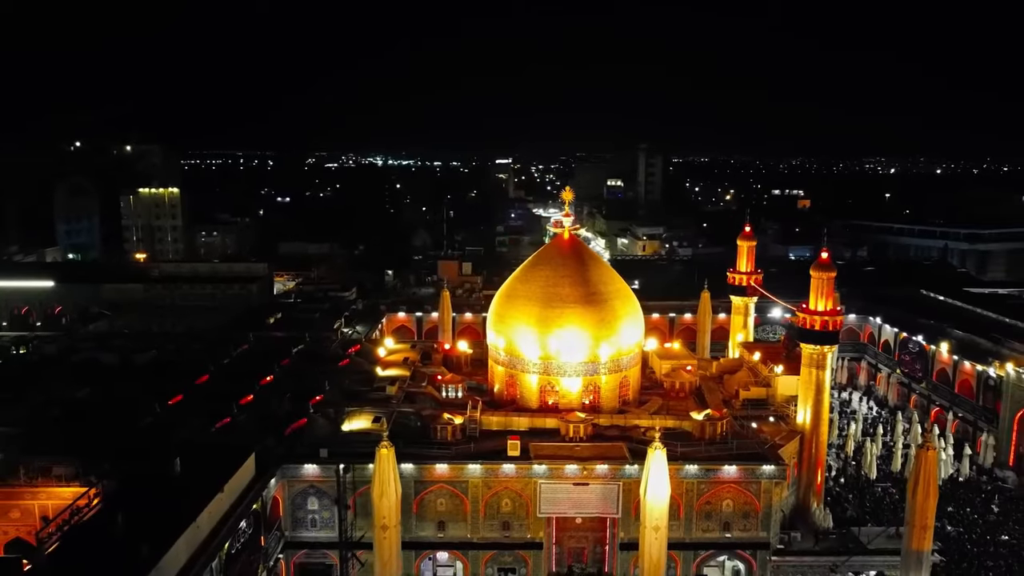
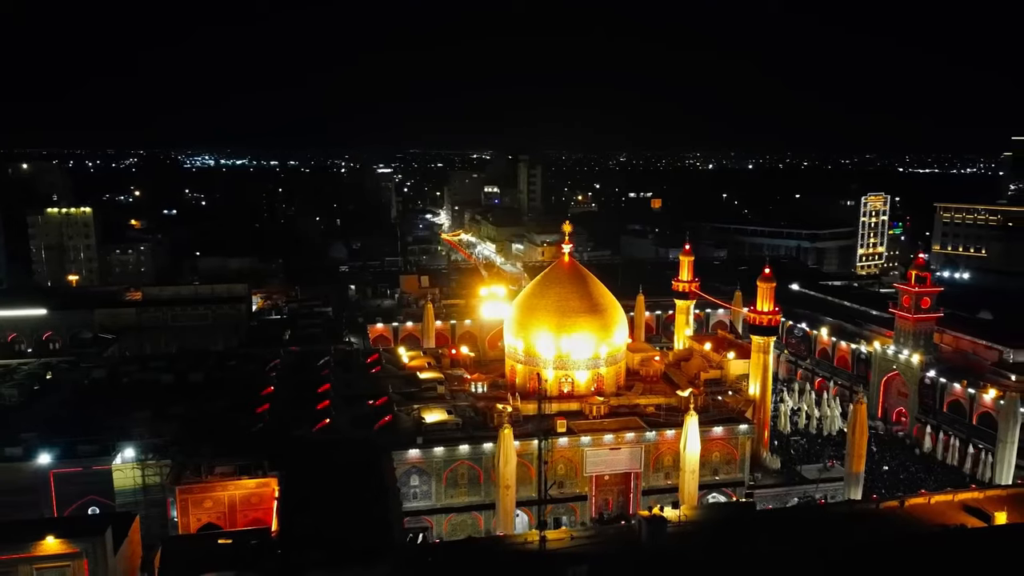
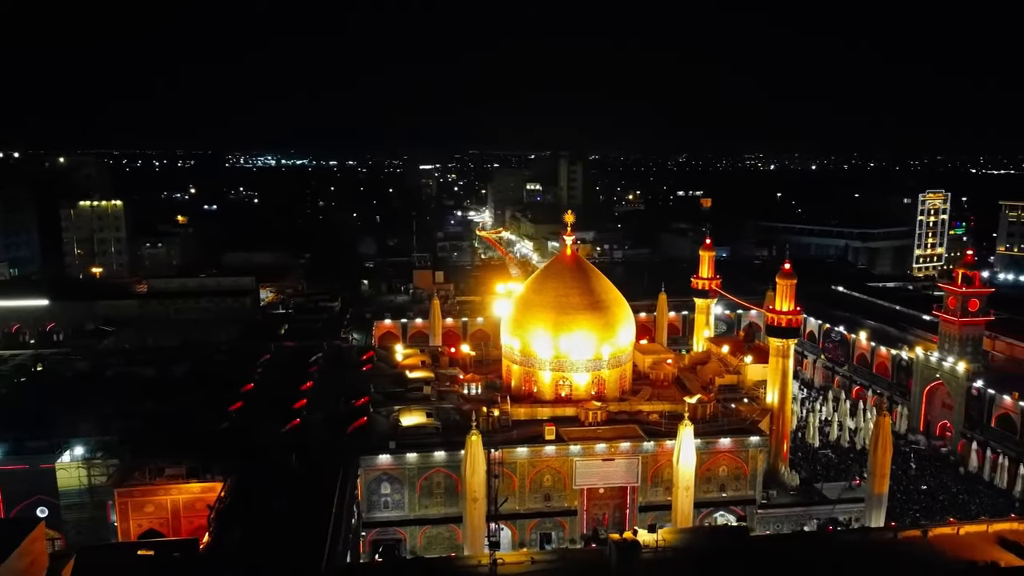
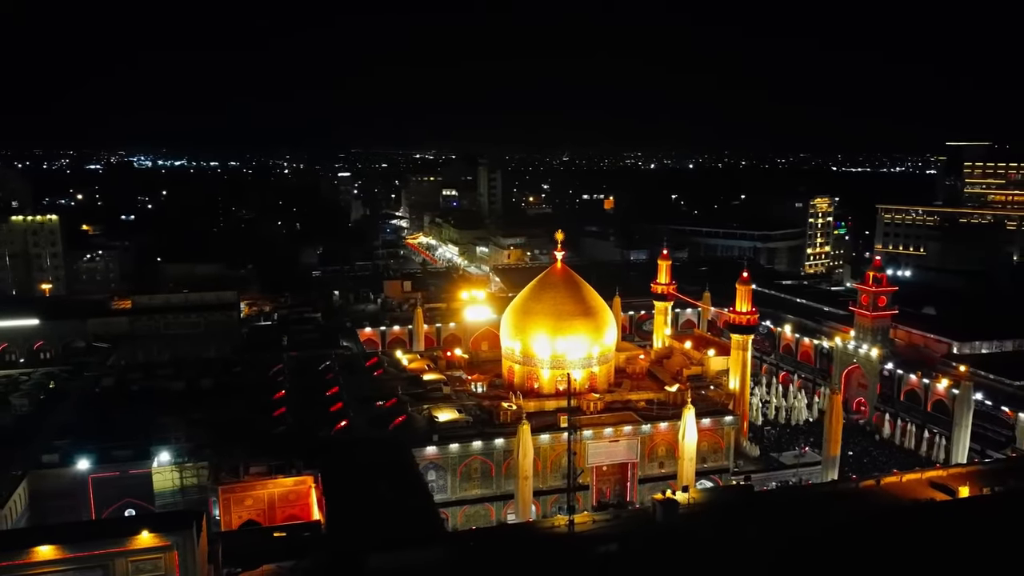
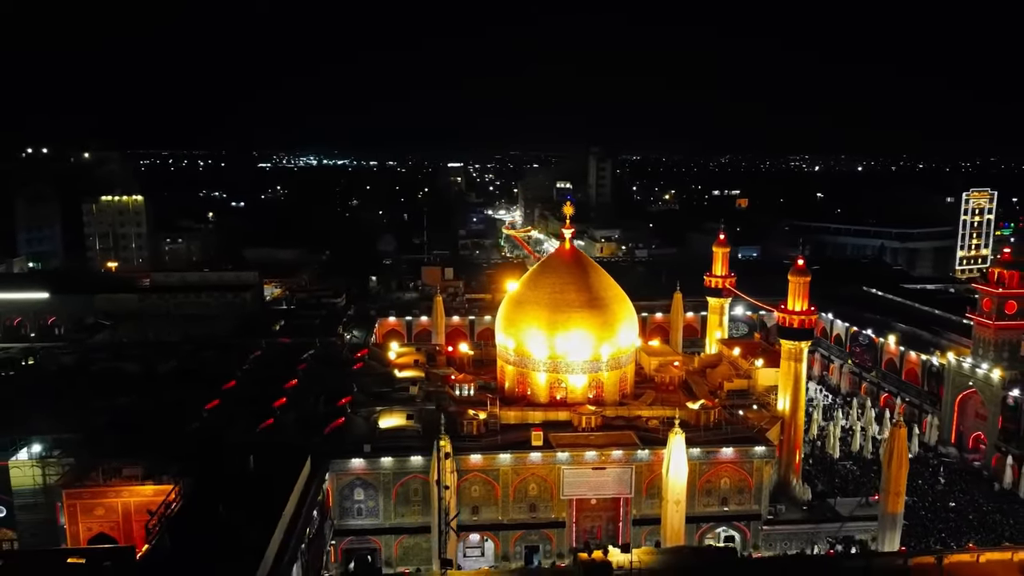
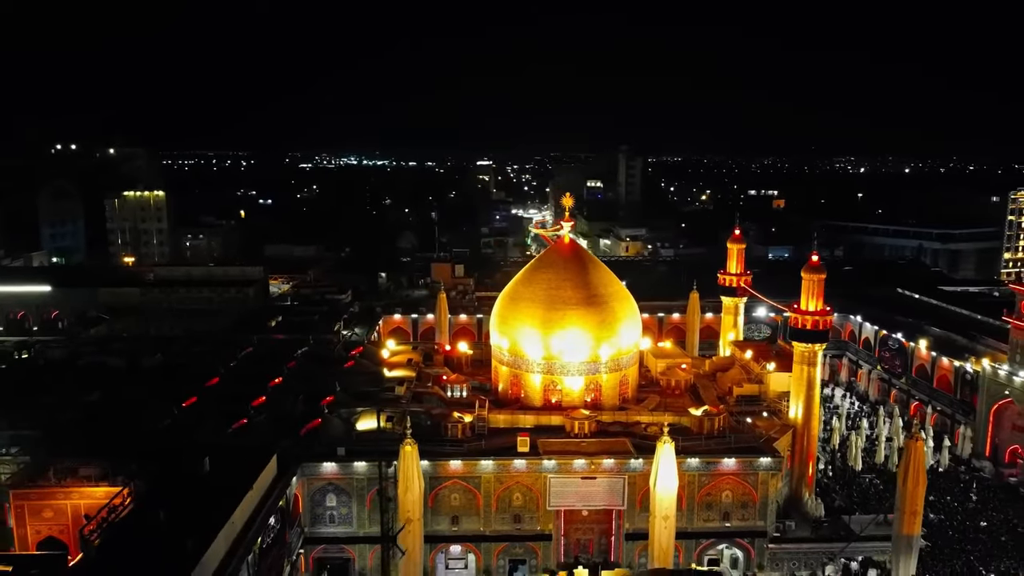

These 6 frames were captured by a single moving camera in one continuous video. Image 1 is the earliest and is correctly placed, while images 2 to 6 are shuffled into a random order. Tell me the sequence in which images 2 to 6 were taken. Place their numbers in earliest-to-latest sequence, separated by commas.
6, 5, 3, 2, 4
